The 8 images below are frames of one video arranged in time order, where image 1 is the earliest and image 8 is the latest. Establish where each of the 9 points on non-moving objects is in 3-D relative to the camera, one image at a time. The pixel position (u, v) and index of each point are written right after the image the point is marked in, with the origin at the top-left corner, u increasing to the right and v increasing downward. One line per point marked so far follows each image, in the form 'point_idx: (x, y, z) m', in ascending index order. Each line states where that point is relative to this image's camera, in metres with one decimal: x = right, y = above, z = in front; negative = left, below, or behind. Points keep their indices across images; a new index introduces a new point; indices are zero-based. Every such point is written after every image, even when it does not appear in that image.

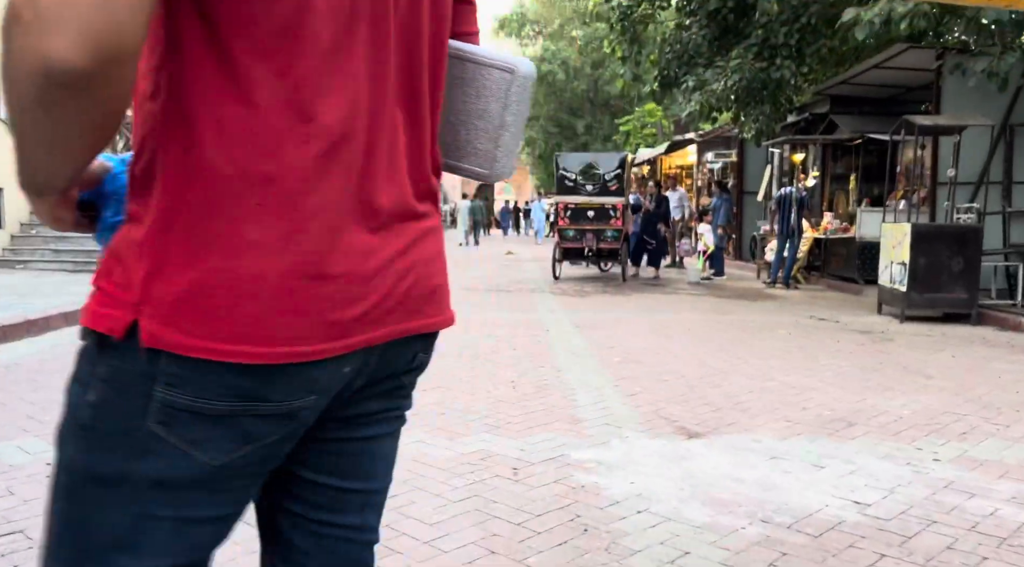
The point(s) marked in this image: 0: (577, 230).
0: (+1.1, +0.9, +15.2) m
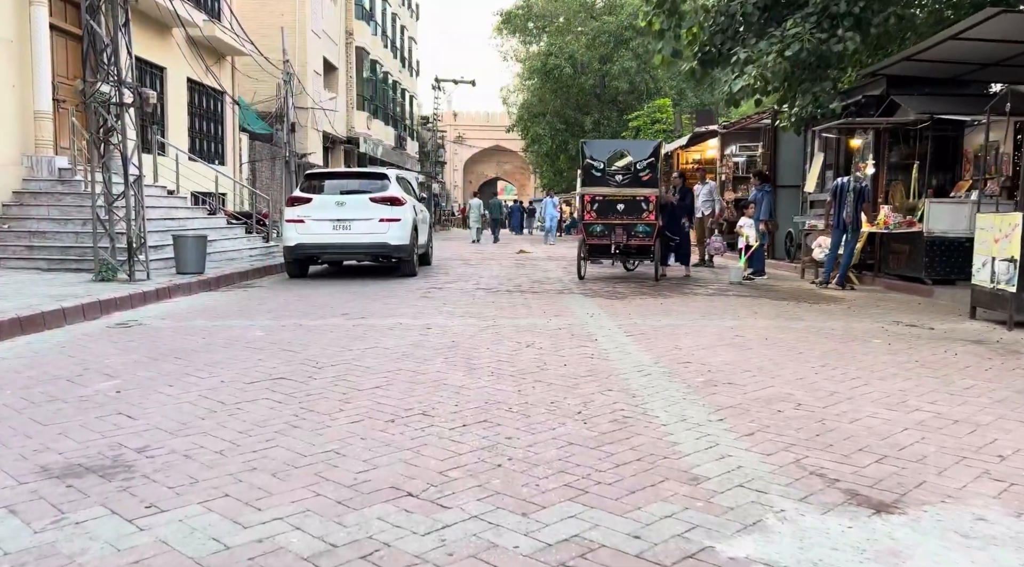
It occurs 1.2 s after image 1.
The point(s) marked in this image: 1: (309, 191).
0: (+1.4, +0.9, +13.8) m
1: (-3.2, +1.4, +14.5) m
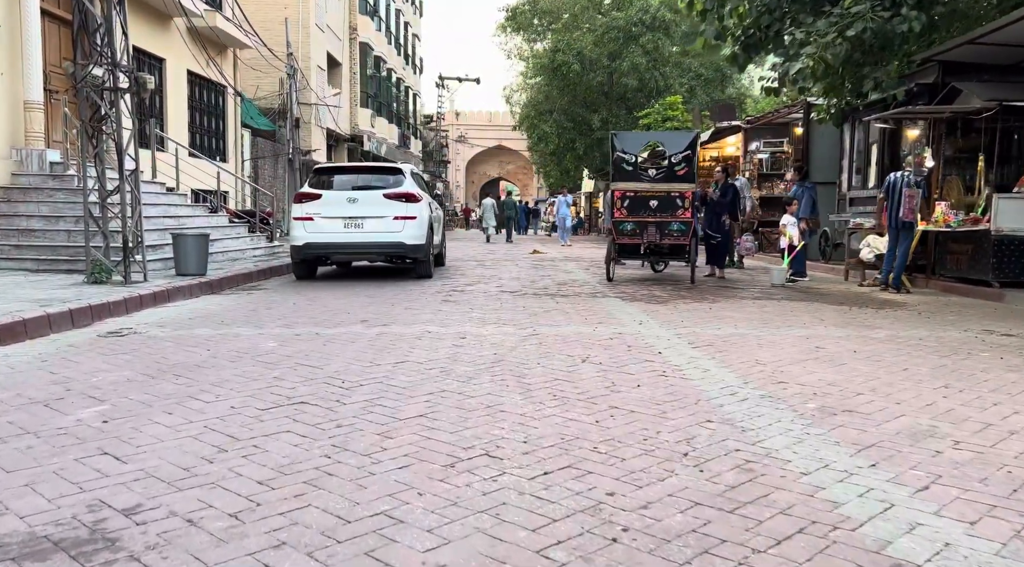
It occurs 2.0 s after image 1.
0: (+1.7, +0.8, +12.9) m
1: (-2.8, +1.4, +13.5) m
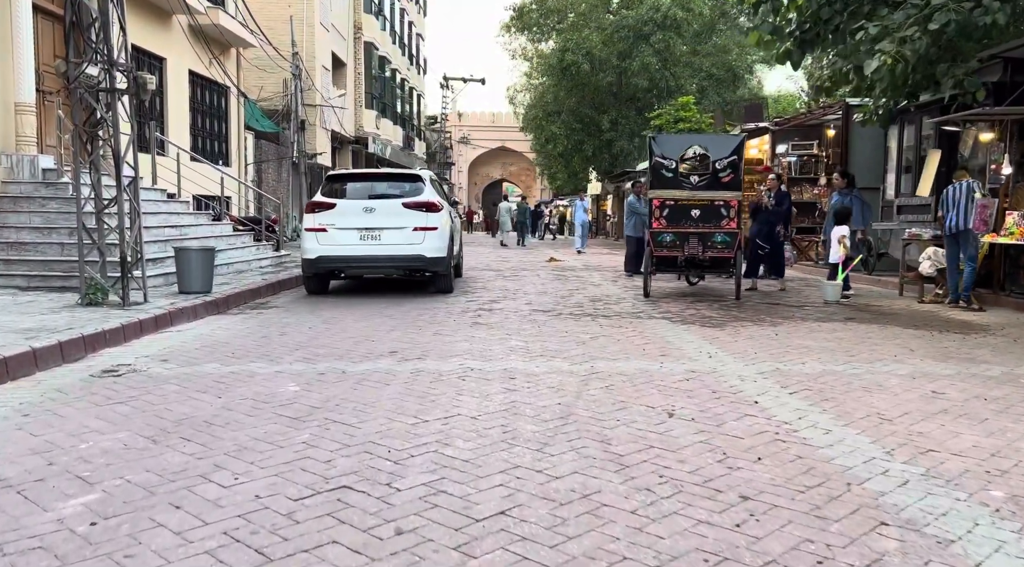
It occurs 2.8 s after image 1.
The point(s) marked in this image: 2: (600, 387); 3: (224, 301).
0: (+2.1, +0.6, +11.9) m
1: (-2.5, +1.2, +12.6) m
2: (+0.5, -0.6, +5.8) m
3: (-3.4, -0.2, +10.9) m
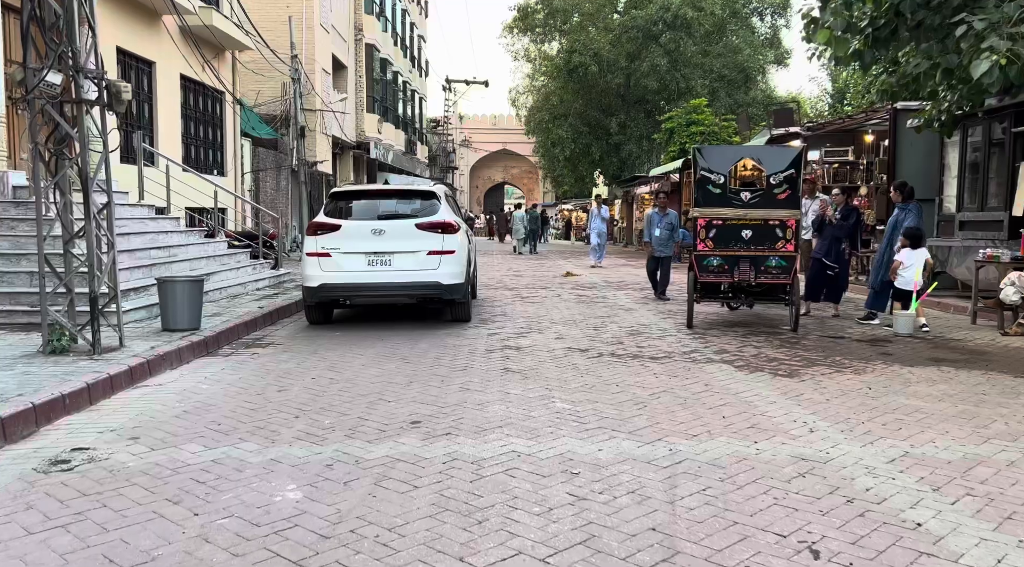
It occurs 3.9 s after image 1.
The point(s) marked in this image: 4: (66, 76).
0: (+2.4, +0.3, +10.6) m
1: (-2.1, +0.8, +11.2) m
2: (+0.9, -1.0, +4.4) m
3: (-3.1, -0.6, +9.6) m
4: (-3.7, +1.7, +7.8) m
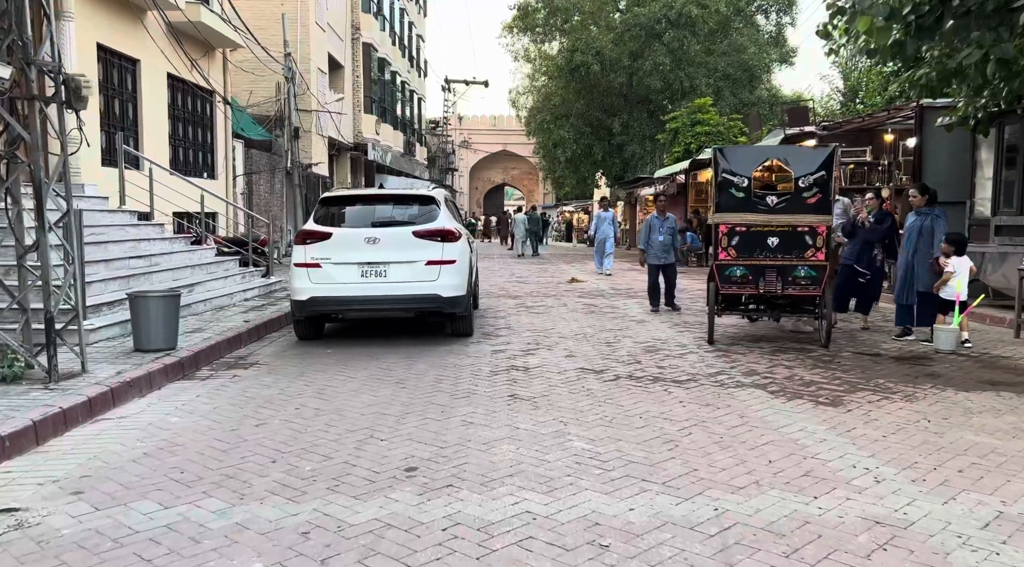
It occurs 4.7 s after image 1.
0: (+2.5, +0.2, +9.7) m
1: (-2.1, +0.7, +10.4) m
2: (+0.9, -1.1, +3.5) m
3: (-3.0, -0.7, +8.7) m
4: (-3.7, +1.6, +6.9) m
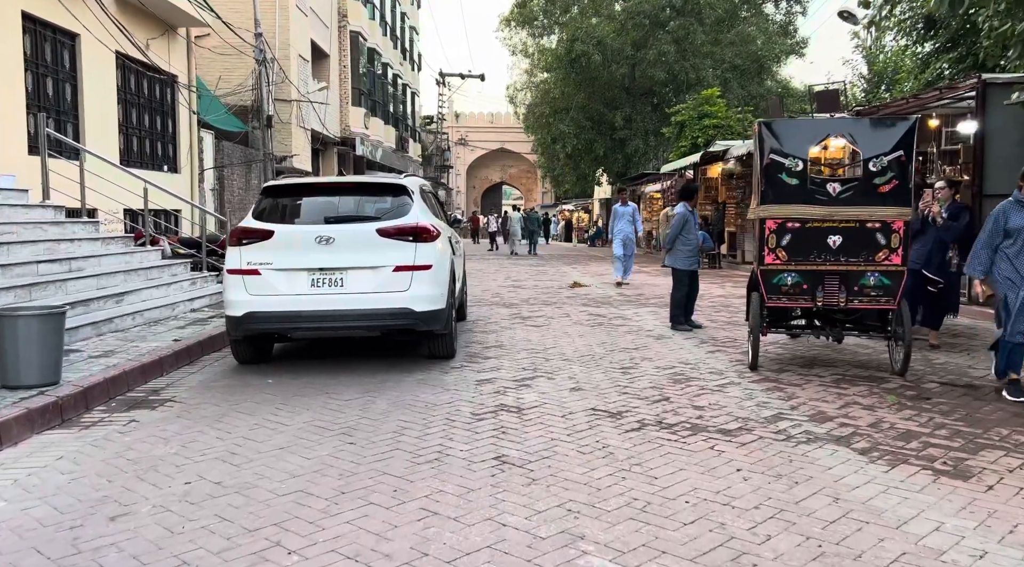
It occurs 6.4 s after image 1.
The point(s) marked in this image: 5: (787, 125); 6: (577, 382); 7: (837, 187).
0: (+2.4, +0.1, +7.6) m
1: (-2.2, +0.6, +8.3) m
2: (+0.9, -1.2, +1.4) m
3: (-3.1, -0.8, +6.6) m
4: (-3.7, +1.5, +4.8) m
5: (+2.3, +1.3, +7.9) m
6: (+0.5, -0.8, +7.6) m
7: (+2.6, +0.8, +7.7) m
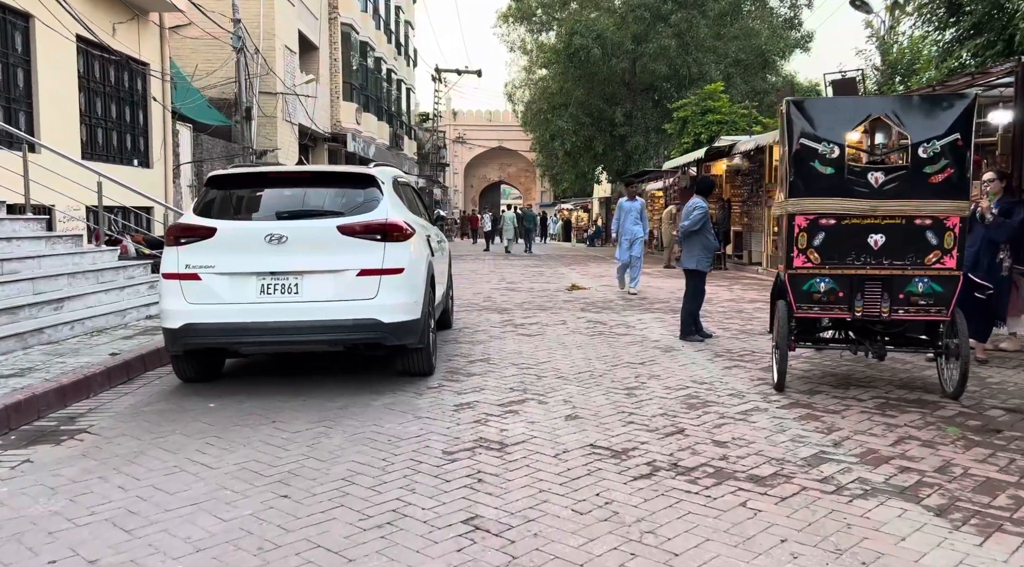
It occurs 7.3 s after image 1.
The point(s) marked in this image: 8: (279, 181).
0: (+2.3, 0.0, +6.4) m
1: (-2.3, +0.5, +7.1) m
2: (+0.7, -1.3, +0.2) m
3: (-3.2, -0.9, +5.4) m
4: (-3.8, +1.4, +3.6) m
5: (+2.2, +1.3, +6.7) m
6: (+0.4, -0.9, +6.4) m
7: (+2.5, +0.7, +6.5) m
8: (-1.8, +0.8, +7.2) m
